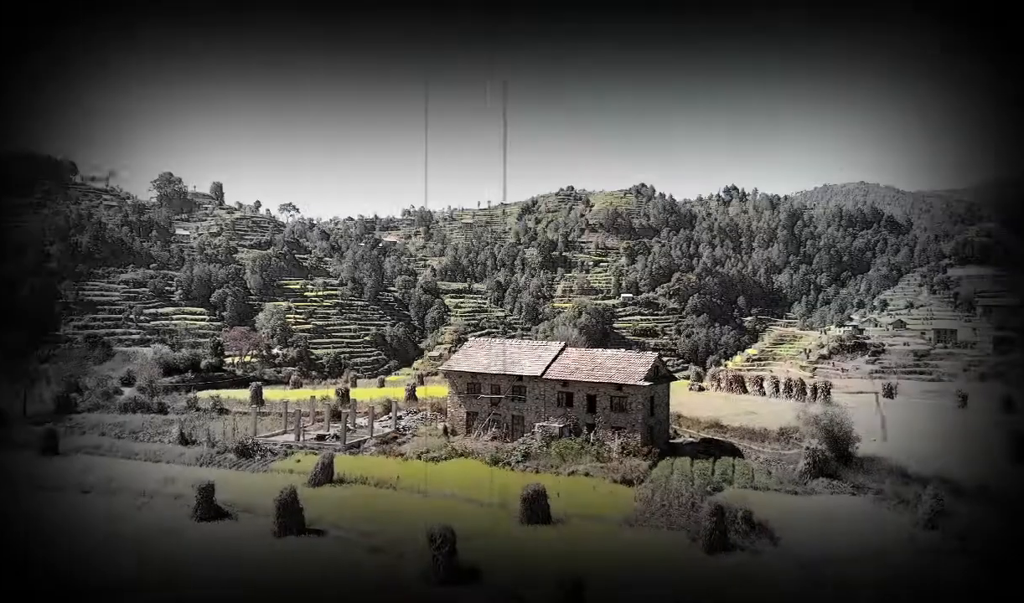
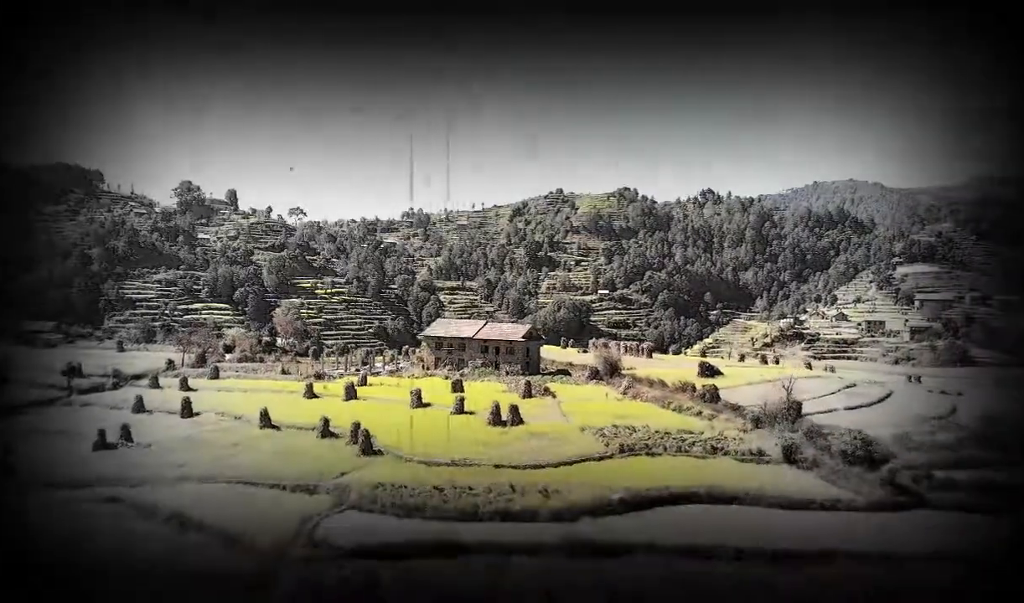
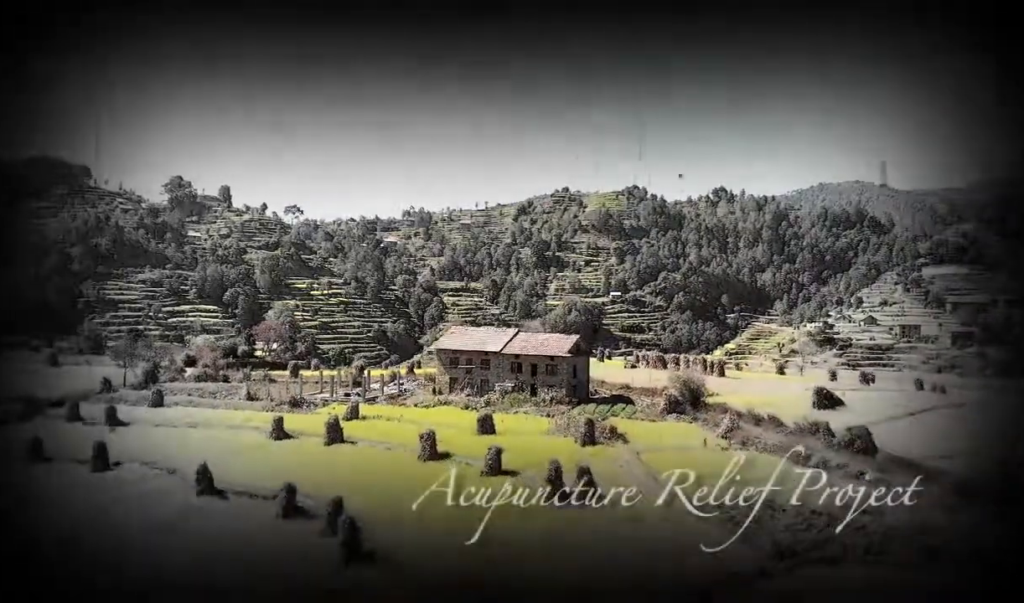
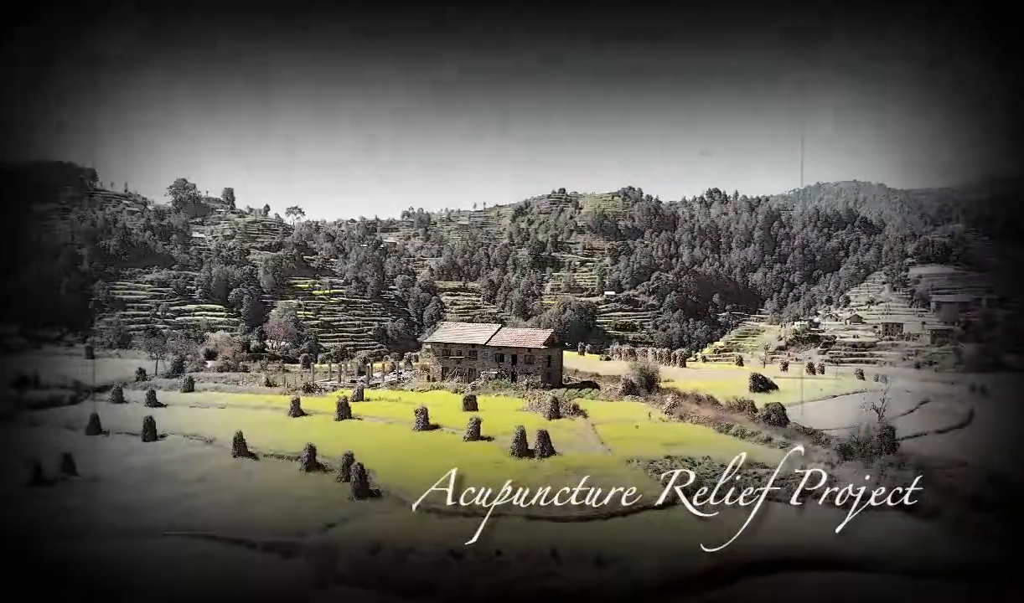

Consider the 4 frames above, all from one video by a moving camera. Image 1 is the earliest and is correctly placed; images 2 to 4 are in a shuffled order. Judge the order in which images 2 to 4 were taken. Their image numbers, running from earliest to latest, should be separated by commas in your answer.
3, 4, 2
